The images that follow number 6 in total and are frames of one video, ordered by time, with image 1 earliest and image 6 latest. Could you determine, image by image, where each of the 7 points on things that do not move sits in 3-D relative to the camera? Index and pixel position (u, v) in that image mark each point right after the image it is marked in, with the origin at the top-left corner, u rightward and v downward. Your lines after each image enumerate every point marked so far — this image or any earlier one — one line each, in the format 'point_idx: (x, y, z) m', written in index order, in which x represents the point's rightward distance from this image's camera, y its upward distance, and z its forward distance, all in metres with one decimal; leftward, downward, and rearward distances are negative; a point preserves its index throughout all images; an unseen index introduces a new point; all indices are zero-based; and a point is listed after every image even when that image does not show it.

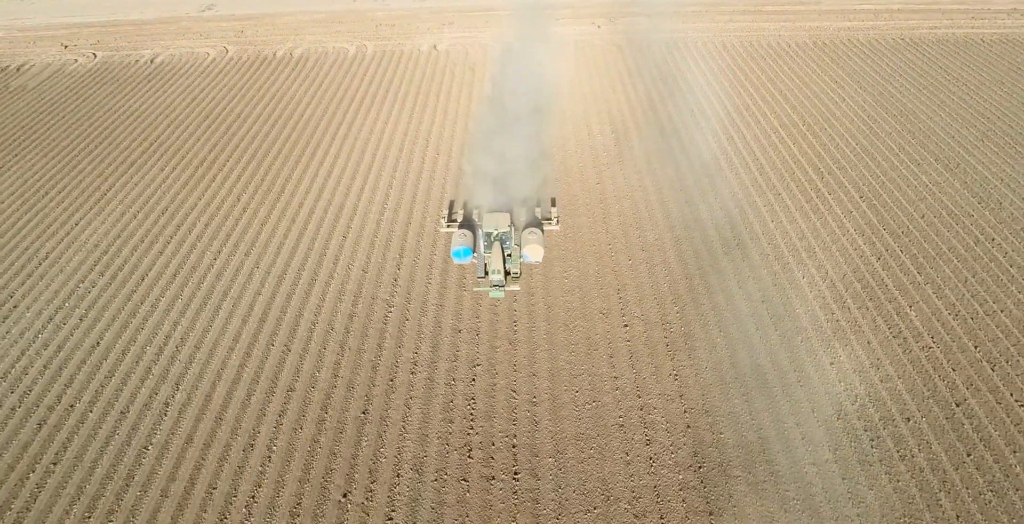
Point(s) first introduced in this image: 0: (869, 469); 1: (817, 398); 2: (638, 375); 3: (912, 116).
0: (+4.8, -2.8, +8.7) m
1: (+4.5, -2.0, +9.6) m
2: (+1.9, -1.7, +9.9) m
3: (+9.9, +3.5, +15.9) m
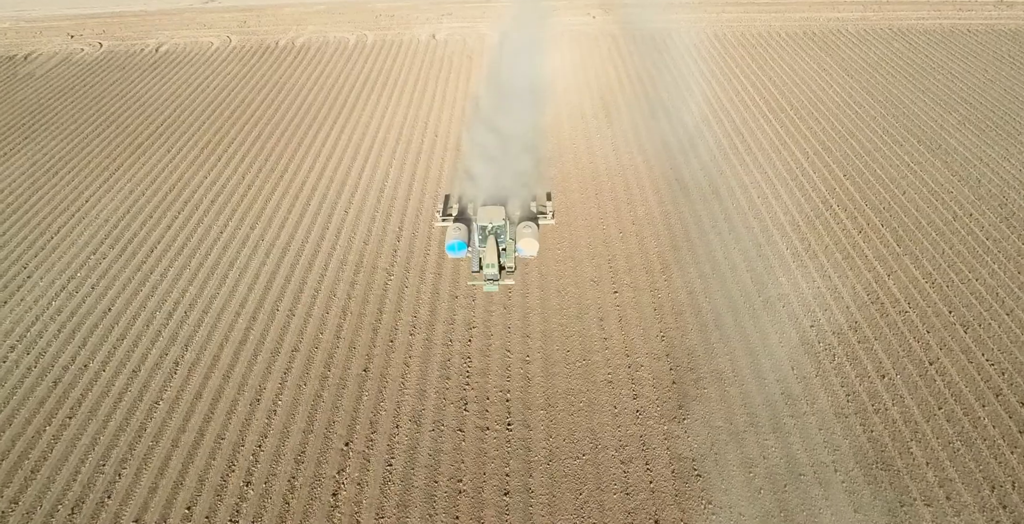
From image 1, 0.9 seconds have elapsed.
0: (+4.7, -2.2, +9.1) m
1: (+4.4, -1.5, +10.0) m
2: (+1.9, -1.2, +10.4) m
3: (+9.8, +4.0, +16.4) m
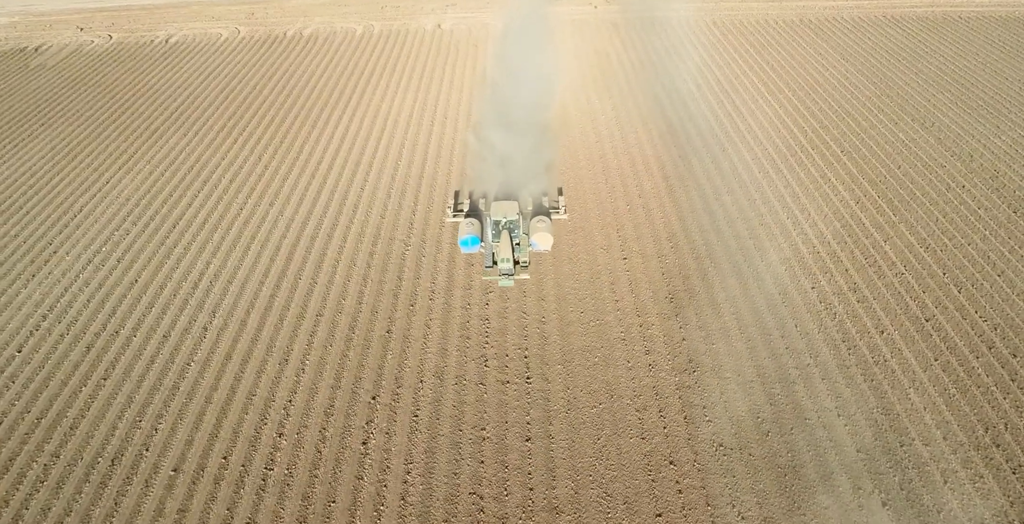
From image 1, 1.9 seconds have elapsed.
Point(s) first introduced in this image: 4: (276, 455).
0: (+5.0, -1.6, +9.6) m
1: (+4.7, -0.8, +10.5) m
2: (+2.1, -0.6, +10.9) m
3: (+9.9, +4.7, +16.9) m
4: (-3.3, -2.7, +8.9) m
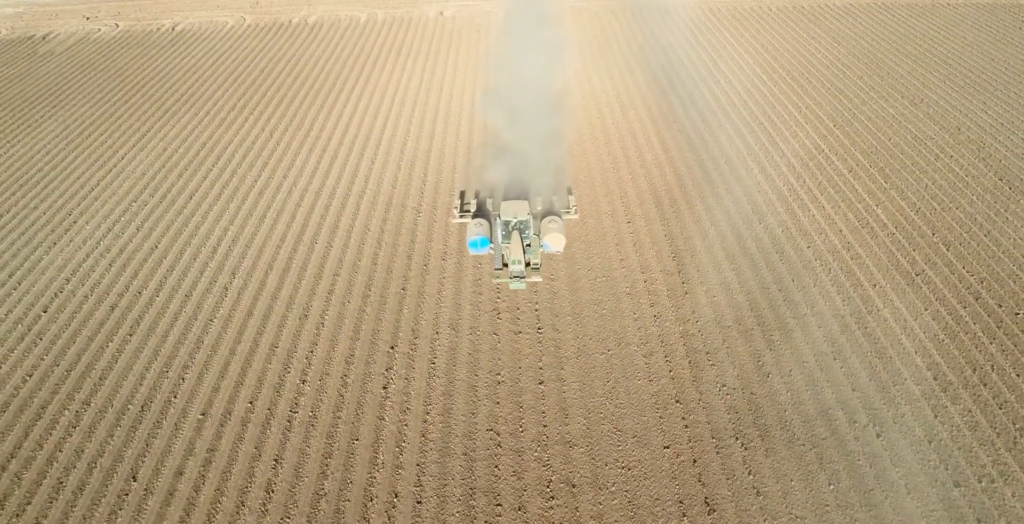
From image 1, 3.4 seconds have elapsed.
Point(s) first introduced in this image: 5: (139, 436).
0: (+5.2, -0.9, +10.1) m
1: (+4.9, -0.1, +11.0) m
2: (+2.3, +0.1, +11.4) m
3: (+10.0, +5.4, +17.5) m
4: (-3.1, -2.0, +9.3) m
5: (-5.2, -2.4, +9.1) m
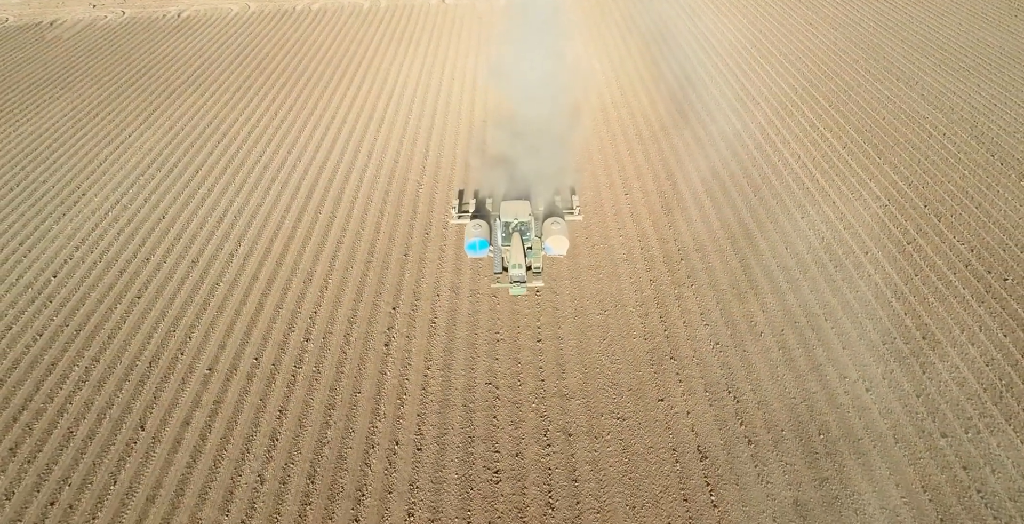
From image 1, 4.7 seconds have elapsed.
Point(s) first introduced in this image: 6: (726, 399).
0: (+5.2, -0.3, +10.3) m
1: (+4.9, +0.4, +11.3) m
2: (+2.3, +0.6, +11.6) m
3: (+10.1, +5.8, +17.7) m
4: (-3.1, -1.4, +9.6) m
5: (-5.2, -1.8, +9.3) m
6: (+2.9, -1.9, +8.7) m
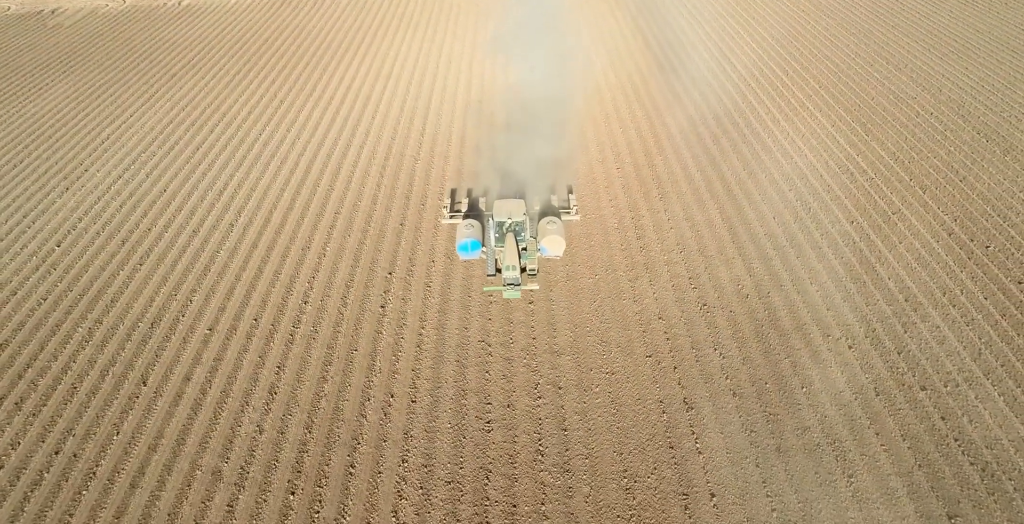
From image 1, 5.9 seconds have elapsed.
0: (+5.1, +0.2, +10.6) m
1: (+4.8, +1.0, +11.5) m
2: (+2.2, +1.2, +11.8) m
3: (+10.0, +6.4, +18.0) m
4: (-3.2, -0.8, +9.8) m
5: (-5.4, -1.3, +9.5) m
6: (+2.8, -1.3, +9.0) m
